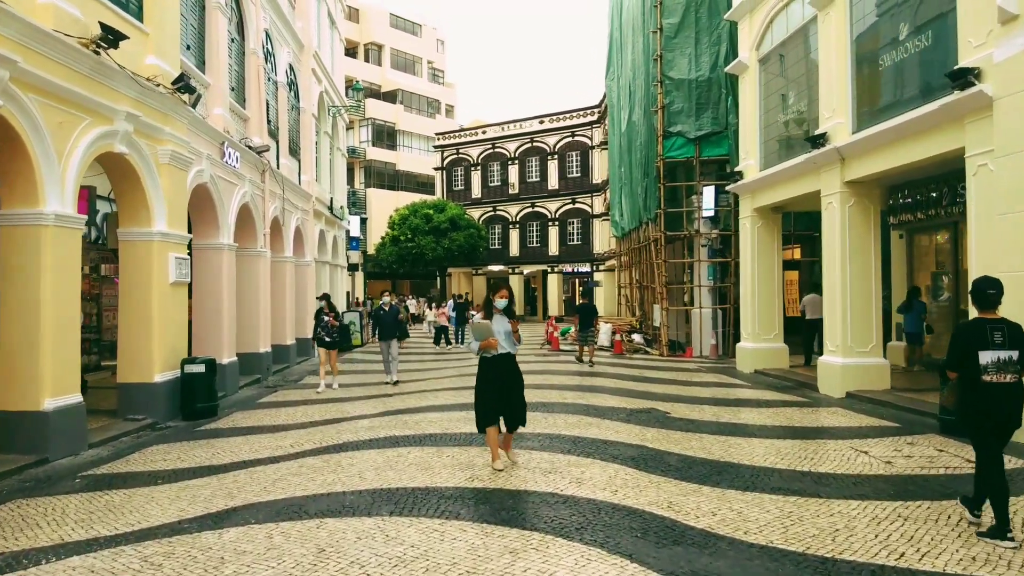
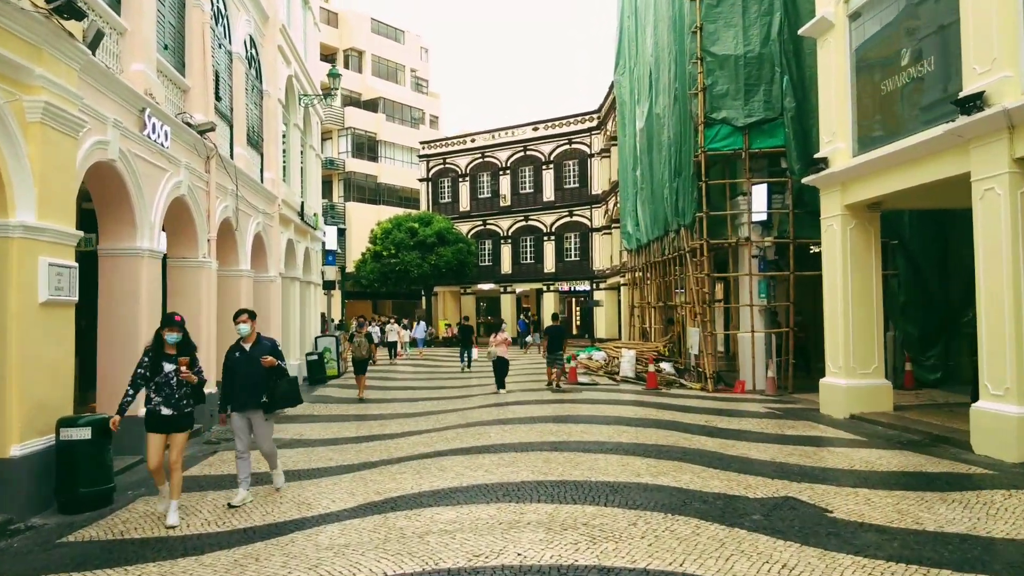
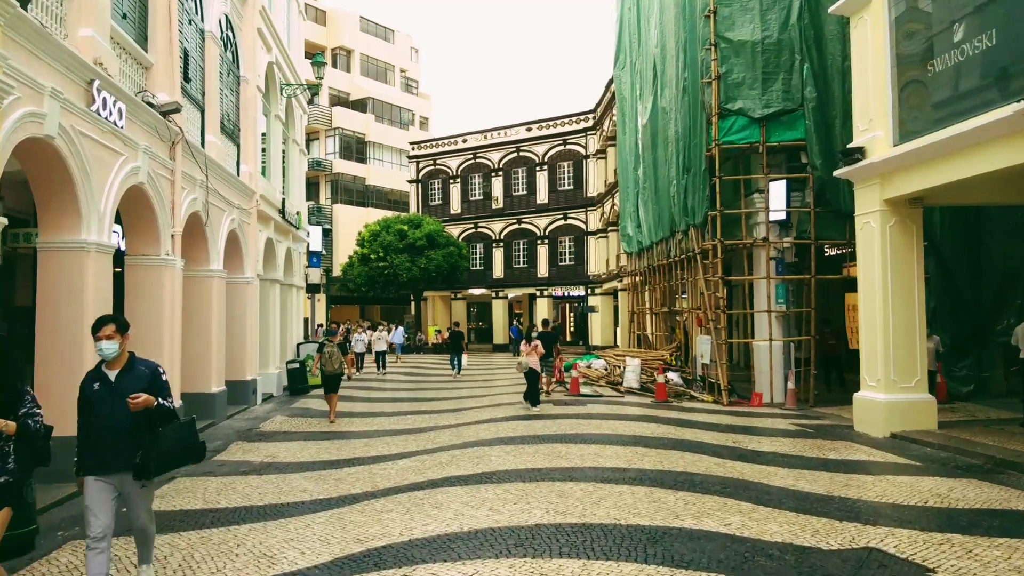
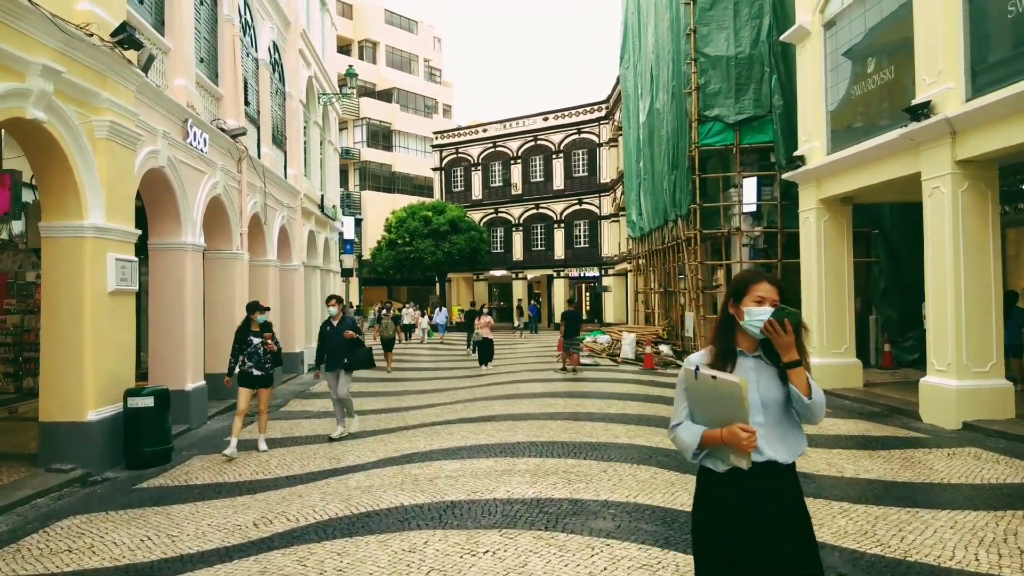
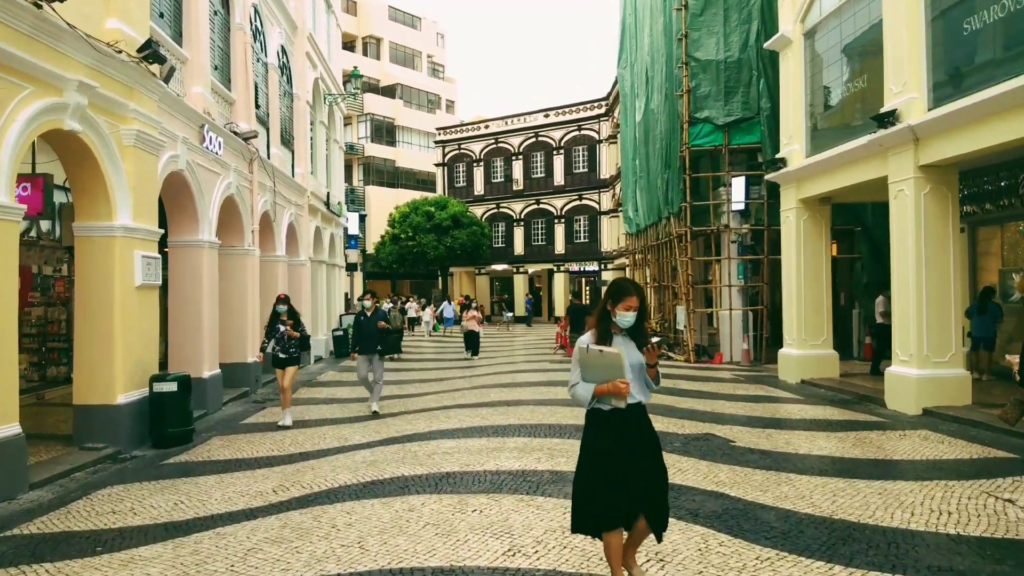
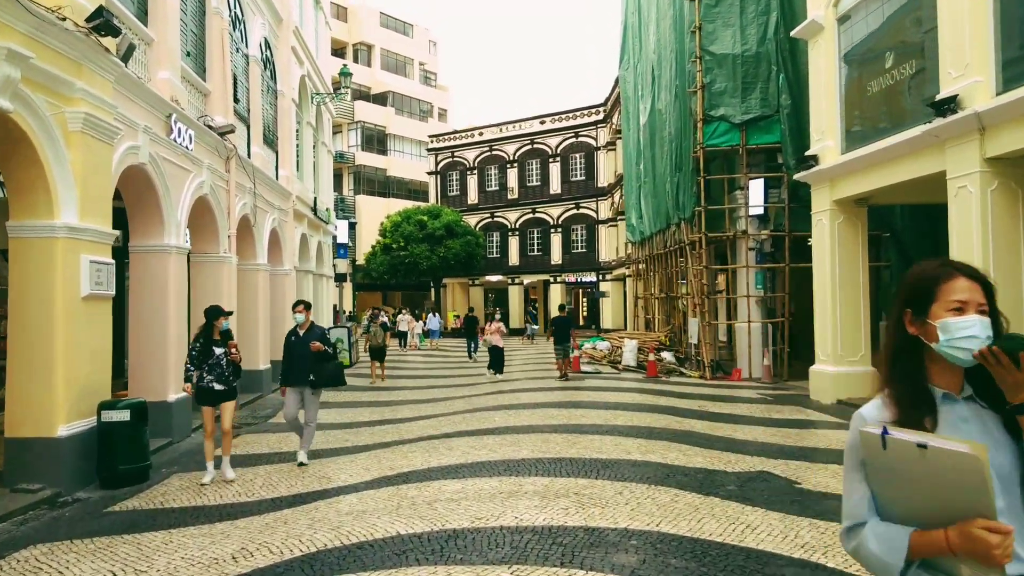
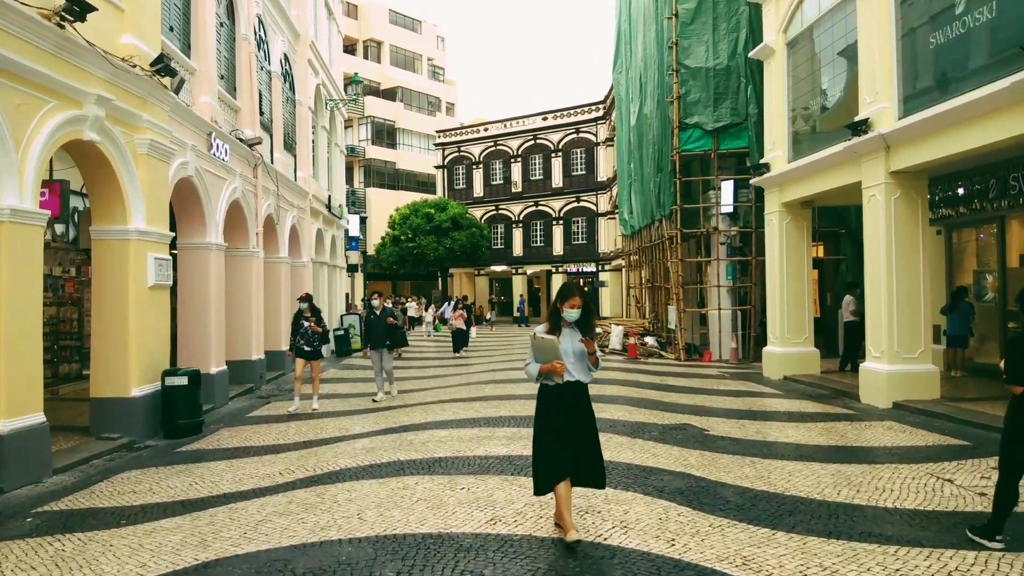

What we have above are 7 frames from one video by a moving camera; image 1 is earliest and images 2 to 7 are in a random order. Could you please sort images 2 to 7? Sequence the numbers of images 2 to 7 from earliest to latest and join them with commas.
7, 5, 4, 6, 2, 3
